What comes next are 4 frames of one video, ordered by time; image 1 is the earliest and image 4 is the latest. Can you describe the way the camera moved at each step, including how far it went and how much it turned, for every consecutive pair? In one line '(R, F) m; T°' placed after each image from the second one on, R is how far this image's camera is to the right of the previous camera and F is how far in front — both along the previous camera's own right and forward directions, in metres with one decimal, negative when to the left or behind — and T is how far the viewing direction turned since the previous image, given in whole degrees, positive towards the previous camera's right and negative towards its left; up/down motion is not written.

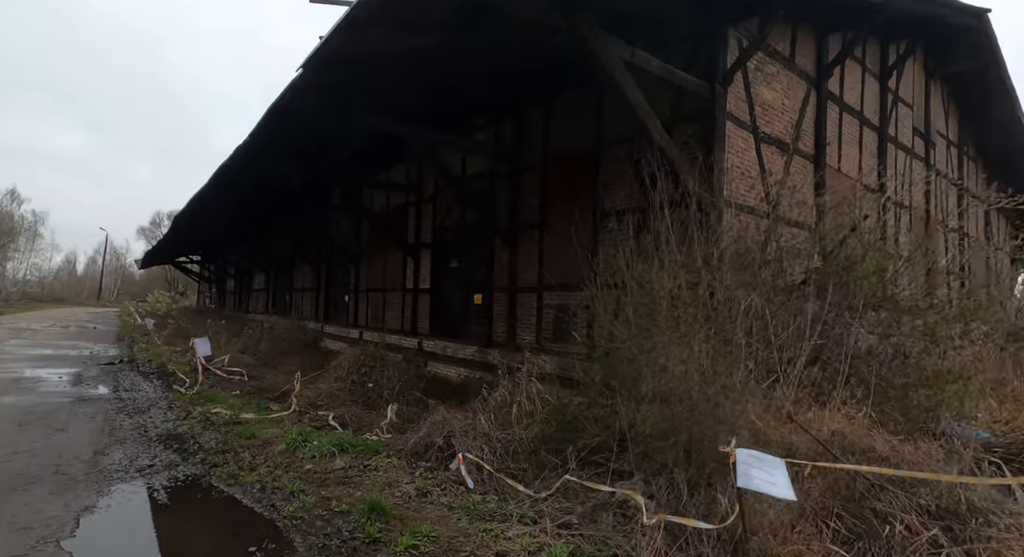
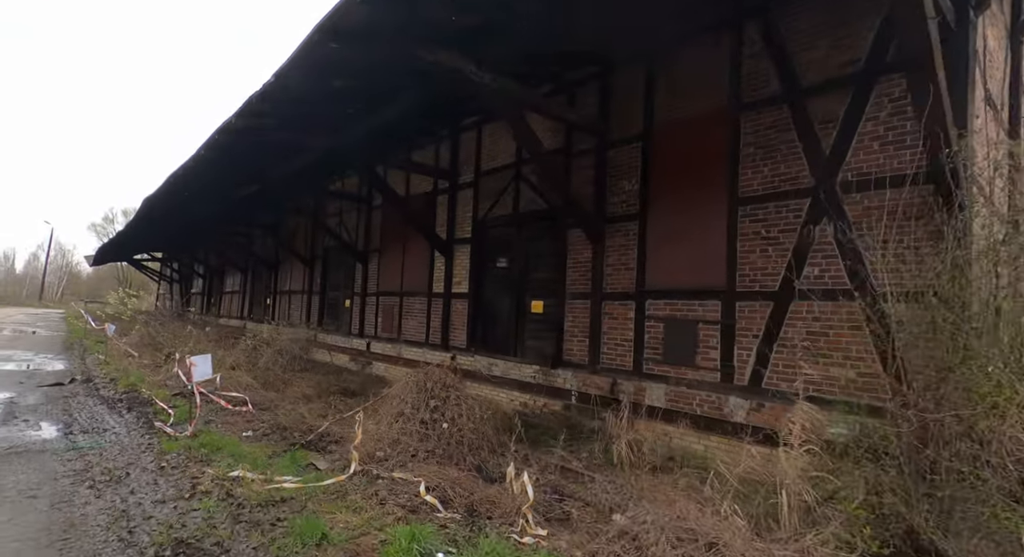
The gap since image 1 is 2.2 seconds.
(-1.6, +2.0) m; +4°
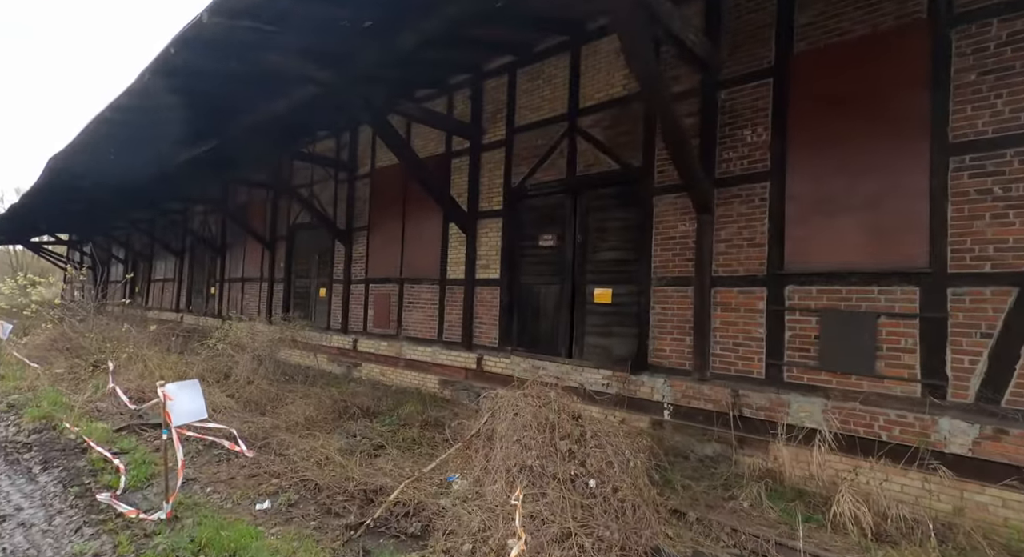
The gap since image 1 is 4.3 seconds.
(-1.5, +2.0) m; +6°
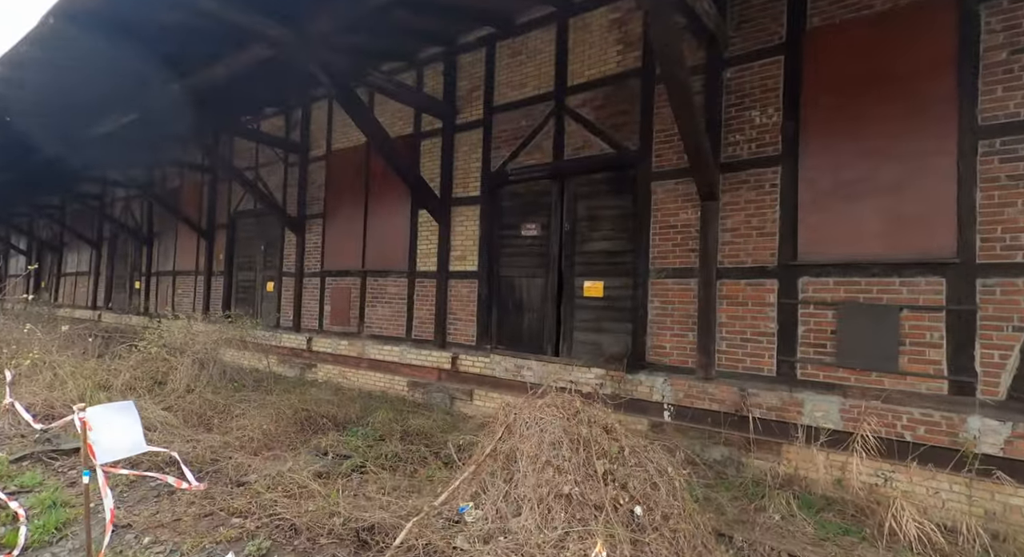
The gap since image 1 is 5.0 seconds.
(-0.4, +0.6) m; +6°
